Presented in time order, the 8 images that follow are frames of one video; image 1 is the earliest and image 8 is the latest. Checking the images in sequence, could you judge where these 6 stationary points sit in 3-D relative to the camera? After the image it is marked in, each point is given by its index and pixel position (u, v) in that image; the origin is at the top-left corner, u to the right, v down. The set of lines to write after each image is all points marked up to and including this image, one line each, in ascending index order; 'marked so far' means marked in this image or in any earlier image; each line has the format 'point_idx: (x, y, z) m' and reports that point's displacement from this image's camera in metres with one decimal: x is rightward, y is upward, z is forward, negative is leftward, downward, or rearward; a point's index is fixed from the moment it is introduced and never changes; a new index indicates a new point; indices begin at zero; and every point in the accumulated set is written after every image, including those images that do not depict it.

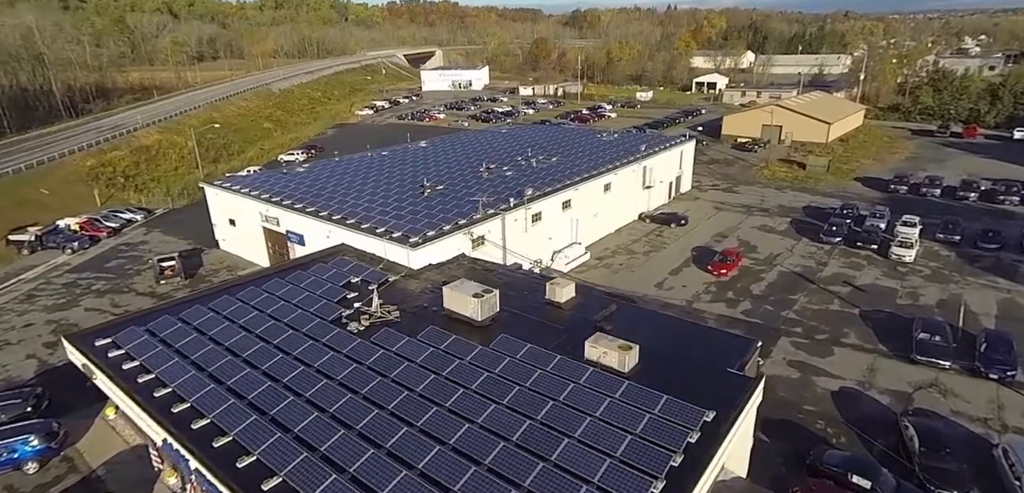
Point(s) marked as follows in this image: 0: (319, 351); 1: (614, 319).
0: (-6.0, -3.3, +17.6) m
1: (+3.6, -2.6, +20.0) m
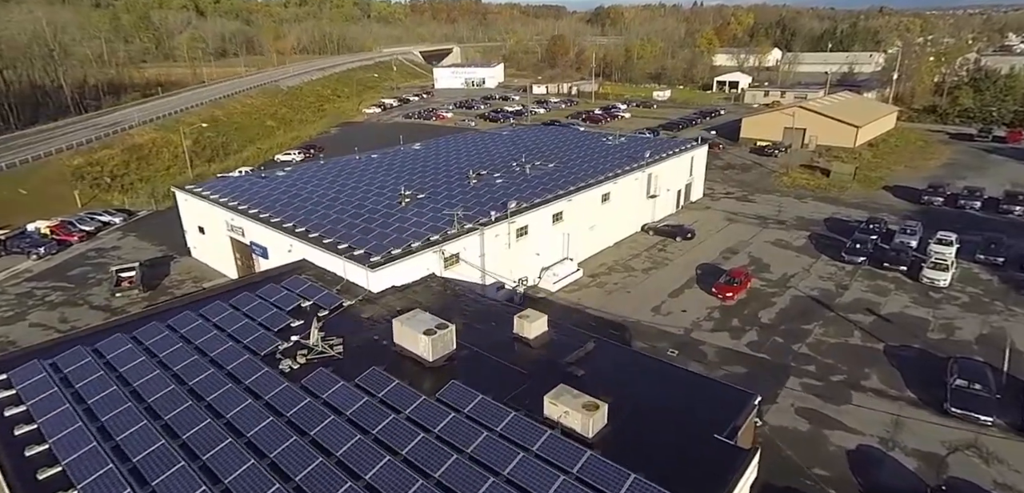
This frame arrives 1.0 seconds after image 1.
0: (-7.4, -4.1, +15.1) m
1: (+2.3, -3.6, +17.1) m
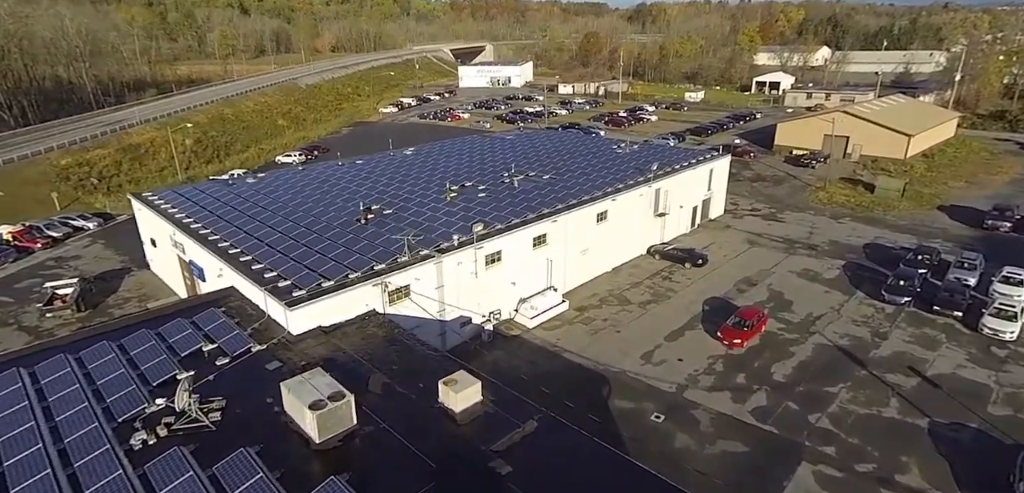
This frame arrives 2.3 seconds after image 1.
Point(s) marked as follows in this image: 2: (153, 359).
0: (-9.6, -5.1, +11.8) m
1: (+0.2, -4.8, +13.1) m
2: (-10.5, -3.3, +16.5) m
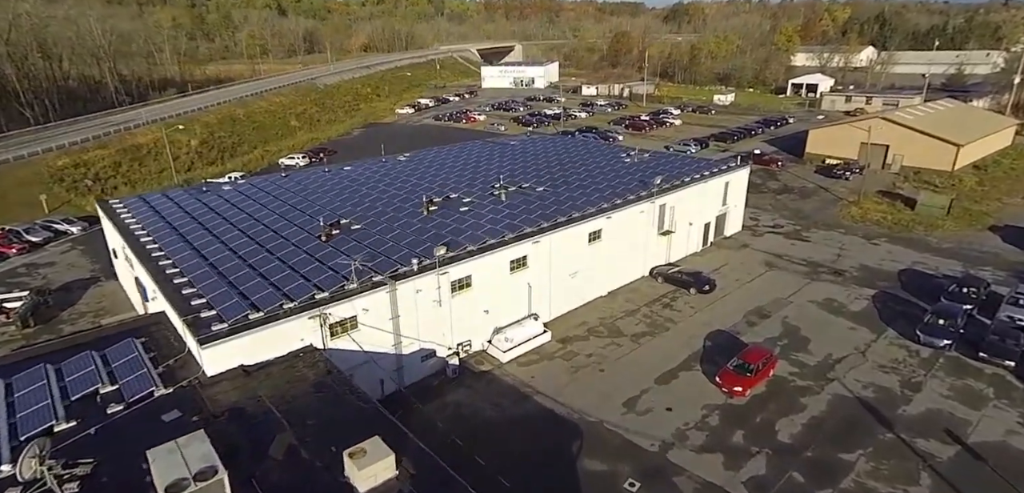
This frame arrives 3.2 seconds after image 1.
0: (-11.5, -5.8, +9.6) m
1: (-1.7, -5.8, +10.4) m
2: (-12.1, -4.0, +14.4) m
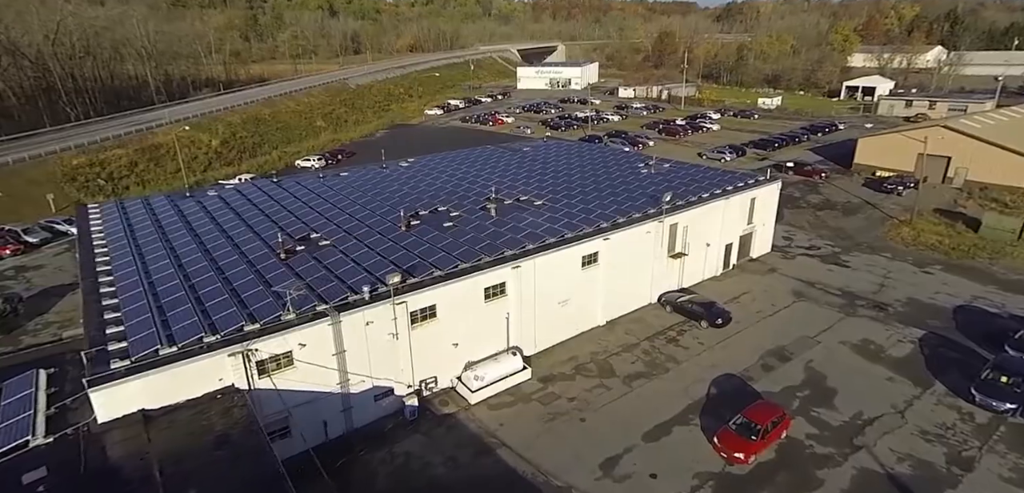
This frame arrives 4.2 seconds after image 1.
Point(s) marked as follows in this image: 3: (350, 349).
0: (-13.5, -6.3, +7.9) m
1: (-3.6, -6.6, +7.9) m
2: (-13.7, -4.5, +12.7) m
3: (-5.0, -3.1, +17.2) m
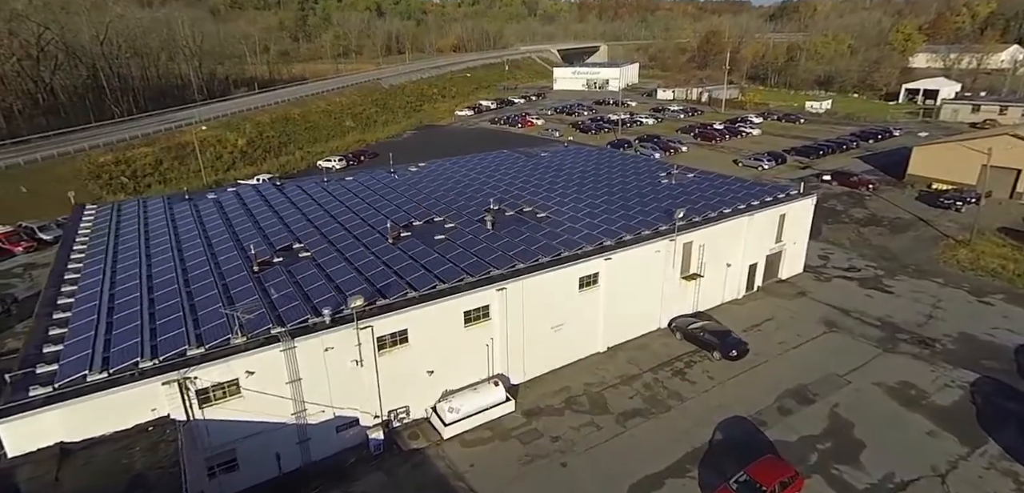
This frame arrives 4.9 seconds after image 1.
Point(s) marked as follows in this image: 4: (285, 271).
0: (-15.1, -6.6, +7.2) m
1: (-5.3, -7.1, +6.4) m
2: (-14.8, -4.8, +11.9) m
3: (-5.8, -3.6, +15.7) m
4: (-7.9, -0.8, +19.4) m
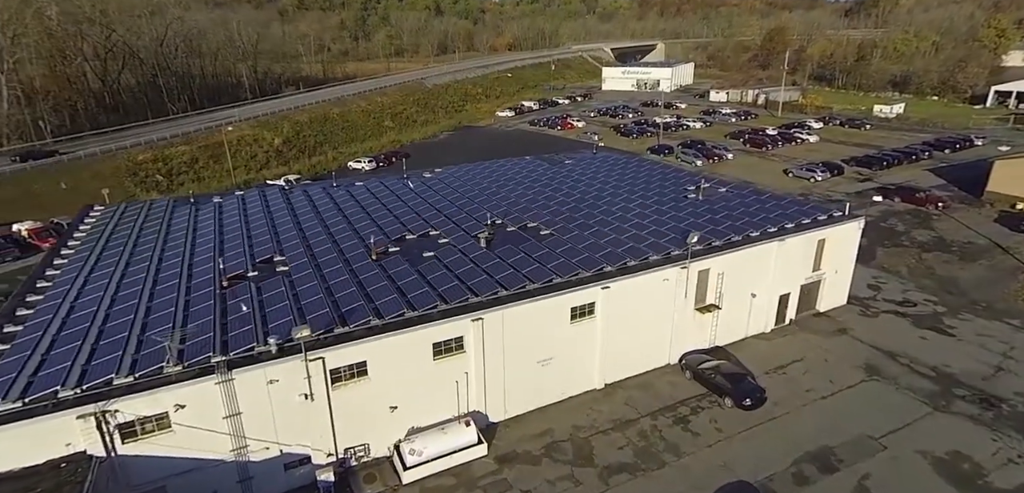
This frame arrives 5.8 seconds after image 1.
0: (-17.0, -6.9, +6.8) m
1: (-7.3, -7.7, +5.1) m
2: (-16.2, -5.1, +11.5) m
3: (-6.8, -4.2, +14.4) m
4: (-8.4, -1.3, +18.3) m
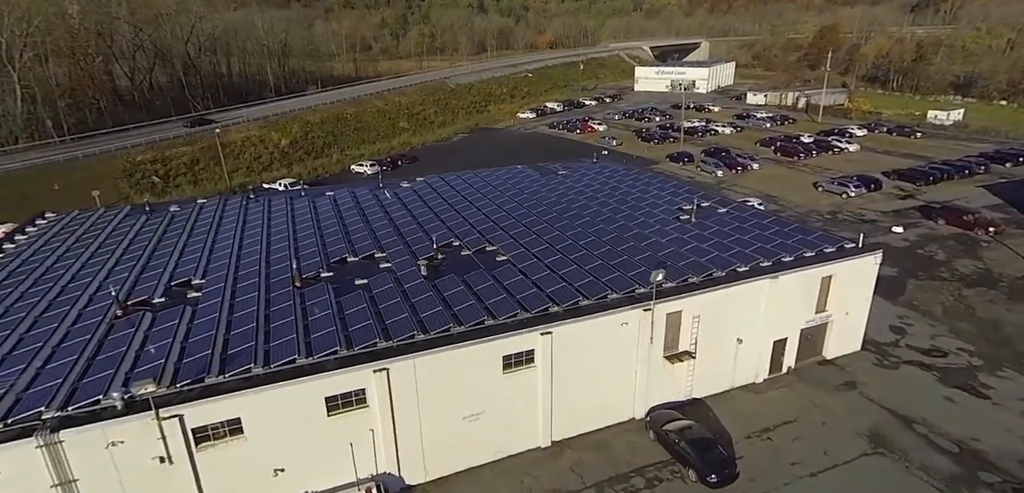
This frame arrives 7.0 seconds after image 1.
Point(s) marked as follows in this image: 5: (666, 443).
0: (-20.2, -7.4, +5.5) m
1: (-10.6, -8.5, +3.0) m
2: (-19.0, -5.6, +10.1) m
3: (-9.3, -5.0, +12.3) m
4: (-10.5, -2.0, +16.3) m
5: (+4.4, -5.7, +16.5) m
